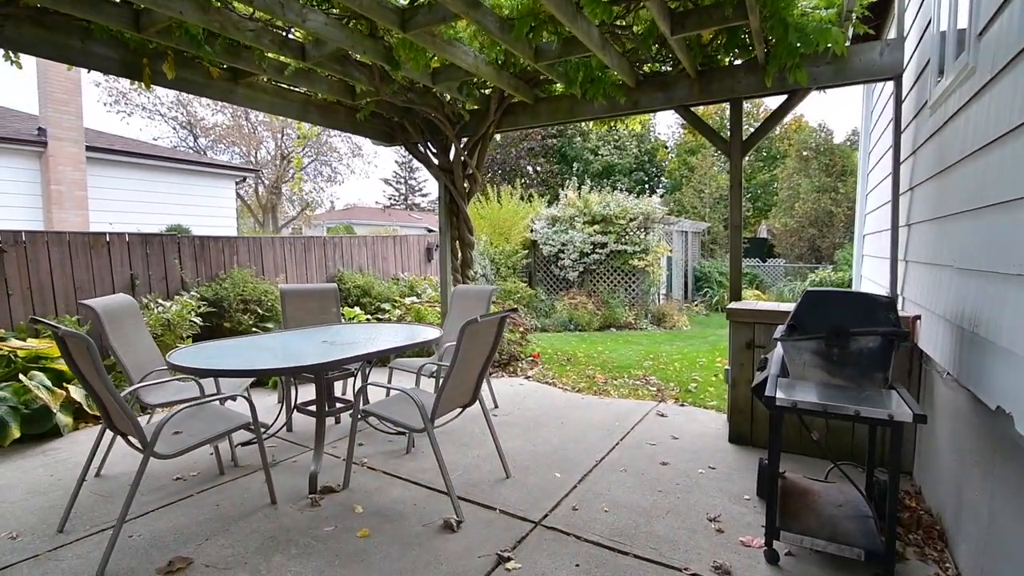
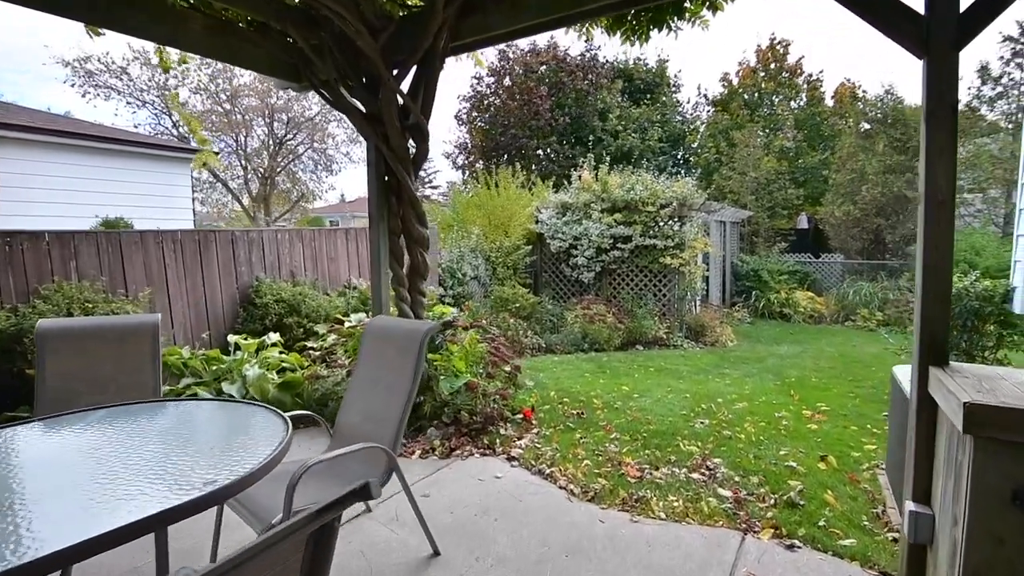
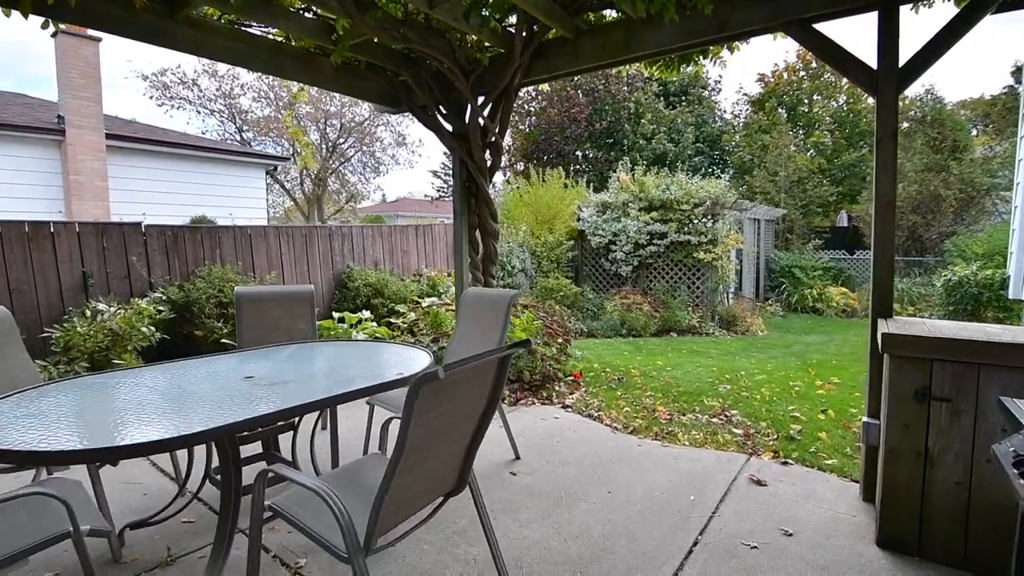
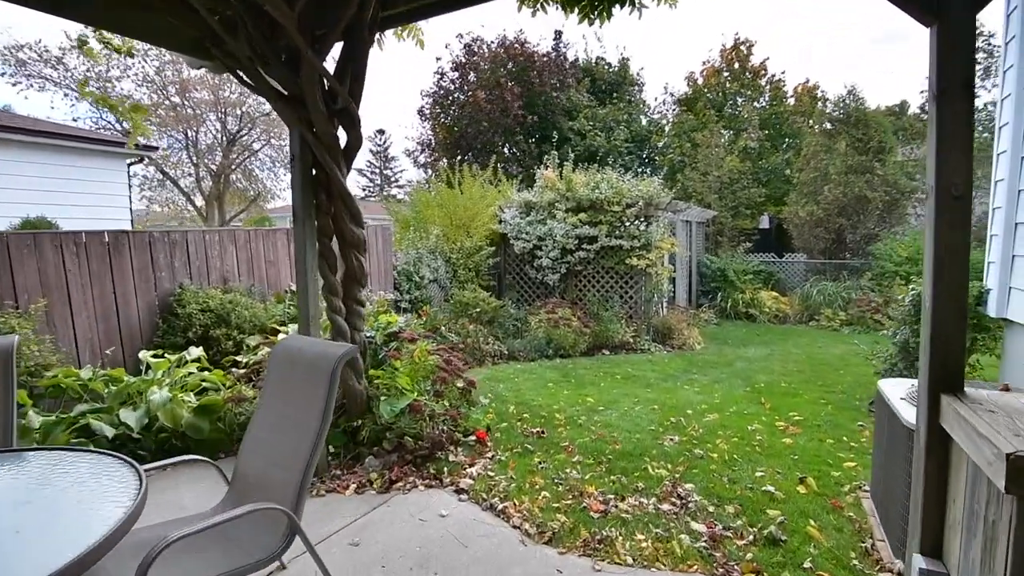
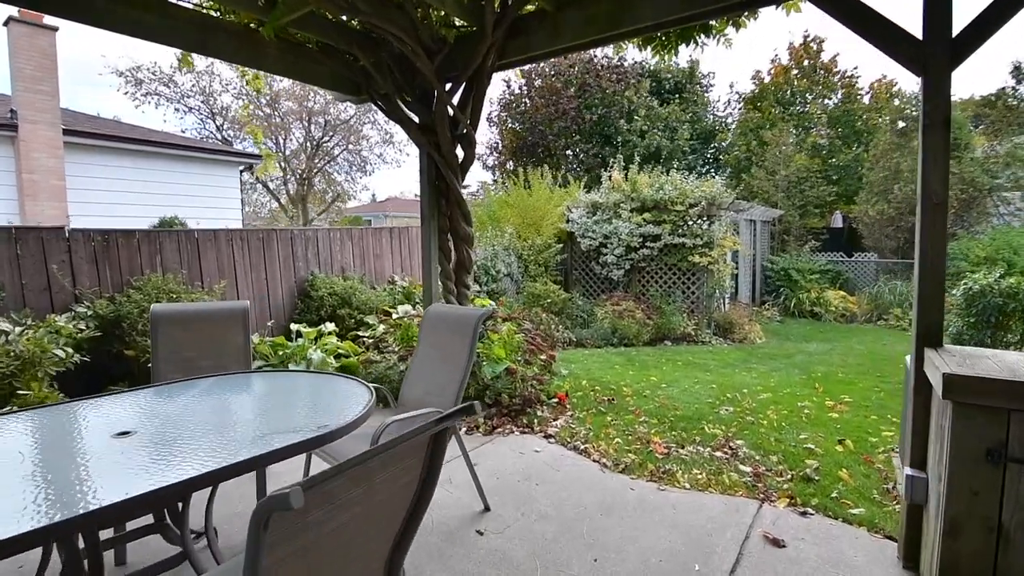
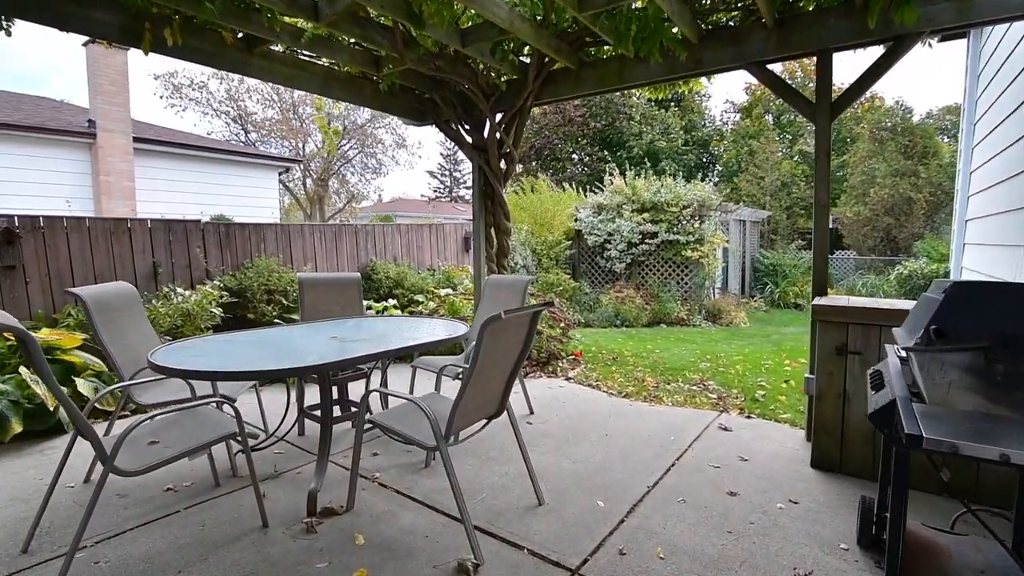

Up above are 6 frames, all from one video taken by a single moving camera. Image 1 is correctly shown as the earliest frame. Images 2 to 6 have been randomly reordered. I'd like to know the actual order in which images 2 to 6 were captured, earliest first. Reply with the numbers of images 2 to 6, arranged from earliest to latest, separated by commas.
6, 3, 5, 2, 4
